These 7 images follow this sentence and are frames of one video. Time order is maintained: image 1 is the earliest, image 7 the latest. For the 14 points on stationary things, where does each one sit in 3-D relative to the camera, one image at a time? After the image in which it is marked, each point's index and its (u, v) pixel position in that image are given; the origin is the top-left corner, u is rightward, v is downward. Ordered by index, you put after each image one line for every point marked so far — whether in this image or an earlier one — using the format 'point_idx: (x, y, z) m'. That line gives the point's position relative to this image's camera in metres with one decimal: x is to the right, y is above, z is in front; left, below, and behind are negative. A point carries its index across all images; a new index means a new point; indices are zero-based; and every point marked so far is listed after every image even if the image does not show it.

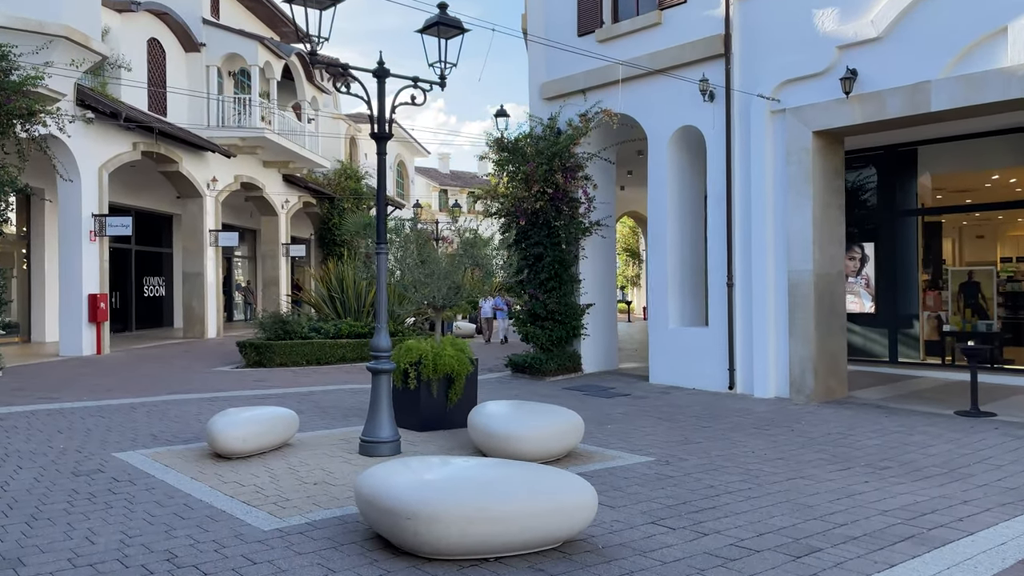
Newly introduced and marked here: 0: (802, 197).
0: (+3.8, +1.2, +10.7) m
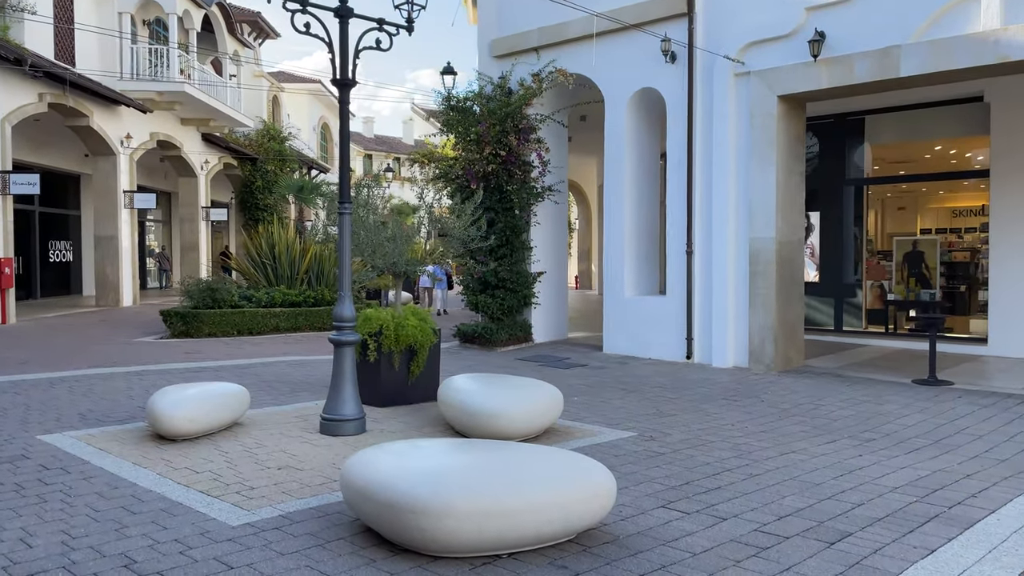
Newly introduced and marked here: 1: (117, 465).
0: (+3.2, +1.6, +10.5) m
1: (-2.7, -1.2, +5.6) m
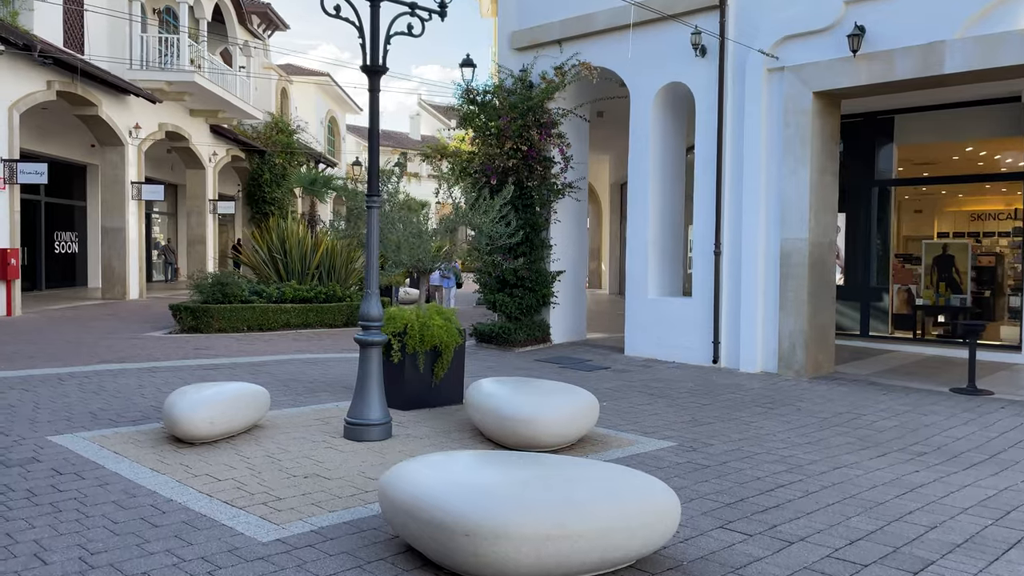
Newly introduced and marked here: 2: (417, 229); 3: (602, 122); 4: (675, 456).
0: (+3.5, +1.6, +10.1) m
1: (-2.4, -1.2, +5.2) m
2: (-1.2, +0.7, +10.3) m
3: (+2.0, +3.6, +18.1) m
4: (+1.2, -1.2, +6.1) m
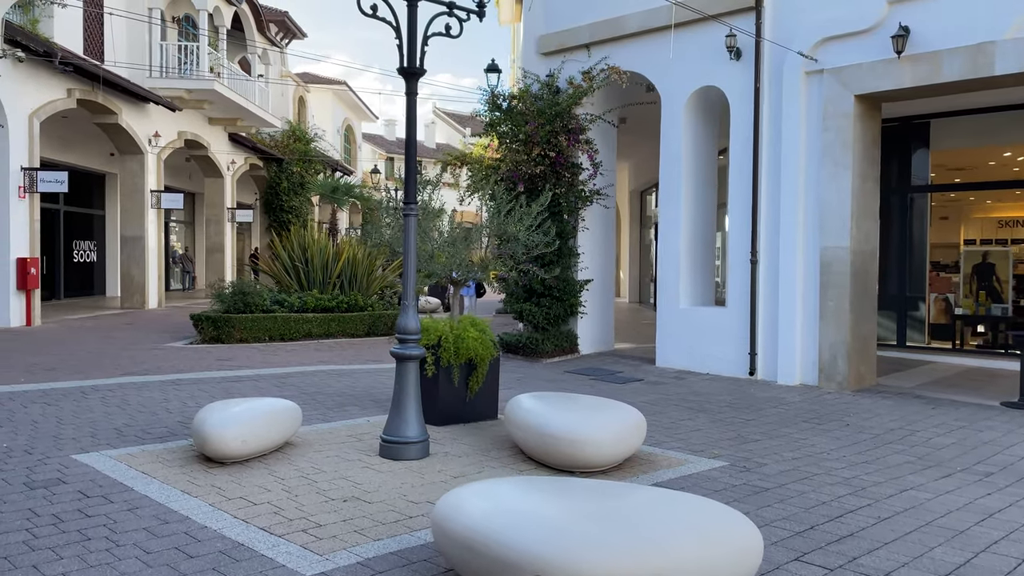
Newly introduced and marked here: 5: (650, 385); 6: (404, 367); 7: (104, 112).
0: (+3.9, +1.4, +9.8) m
1: (-2.1, -1.2, +5.0) m
2: (-0.8, +0.6, +10.0) m
3: (+2.5, +3.4, +17.8) m
4: (+1.5, -1.3, +5.8) m
5: (+1.7, -1.2, +10.3) m
6: (-0.8, -0.6, +6.1) m
7: (-8.8, +3.8, +17.9) m
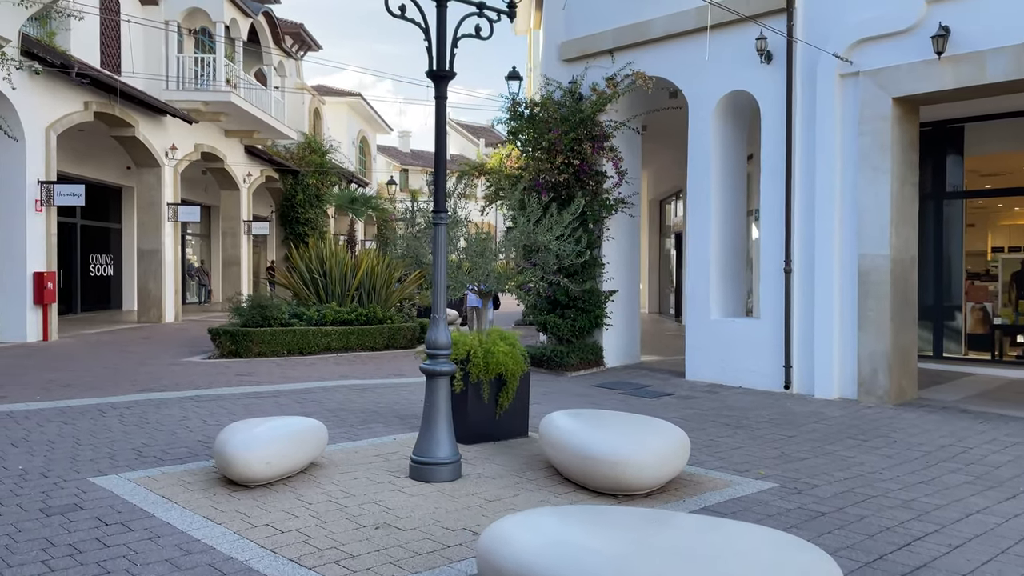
0: (+4.2, +1.3, +9.5) m
1: (-1.9, -1.3, +4.7) m
2: (-0.5, +0.5, +9.8) m
3: (+2.9, +3.2, +17.5) m
4: (+1.8, -1.4, +5.4) m
5: (+2.0, -1.3, +10.0) m
6: (-0.5, -0.7, +5.8) m
7: (-8.4, +3.5, +17.8) m
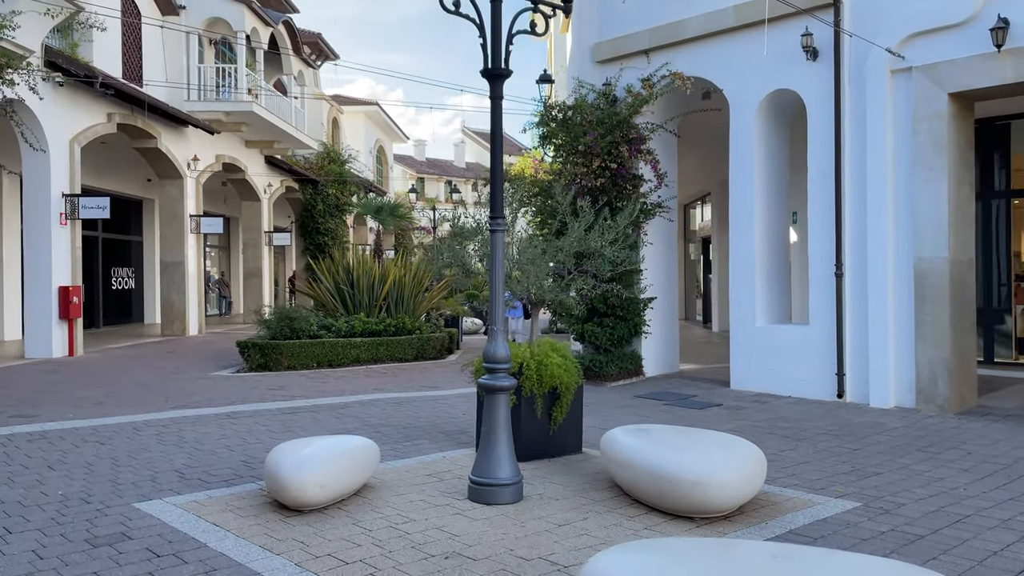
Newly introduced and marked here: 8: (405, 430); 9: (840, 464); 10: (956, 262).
0: (+4.7, +1.3, +9.1) m
1: (-1.4, -1.4, +4.4) m
2: (0.0, +0.4, +9.5) m
3: (+3.4, +3.1, +17.2) m
4: (+2.2, -1.4, +5.1) m
5: (+2.5, -1.4, +9.6) m
6: (-0.1, -0.7, +5.5) m
7: (-7.9, +3.2, +17.7) m
8: (-1.1, -1.4, +8.1) m
9: (+2.7, -1.4, +6.7) m
10: (+4.9, +0.3, +9.1) m
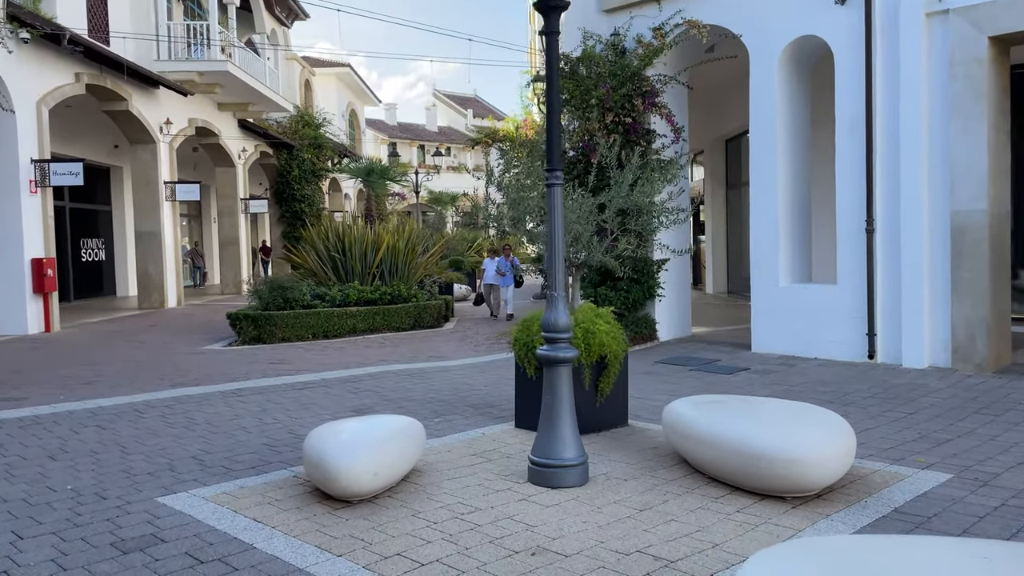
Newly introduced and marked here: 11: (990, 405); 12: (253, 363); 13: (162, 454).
0: (+4.8, +1.8, +8.7) m
1: (-1.0, -1.2, +3.9) m
2: (+0.2, +0.8, +8.9) m
3: (+3.3, +3.9, +16.6) m
4: (+2.6, -1.2, +4.7) m
5: (+2.8, -1.0, +9.2) m
6: (+0.3, -0.5, +5.0) m
7: (-8.0, +3.8, +16.7) m
8: (-0.8, -1.1, +7.6) m
9: (+3.0, -1.1, +6.4) m
10: (+5.1, +0.8, +8.7) m
11: (+4.2, -1.0, +7.3) m
12: (-3.2, -0.9, +10.2) m
13: (-2.4, -1.1, +5.7) m
